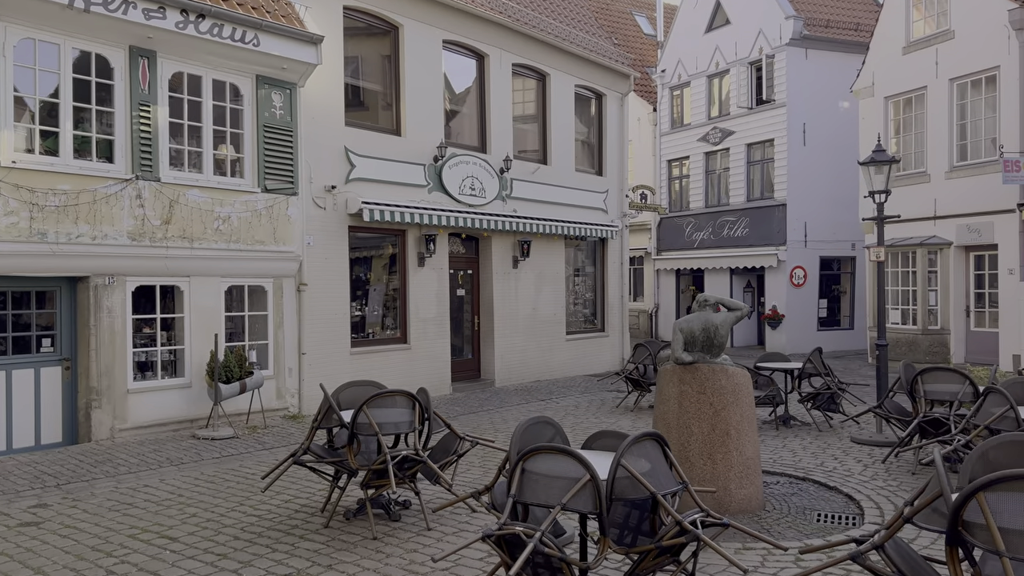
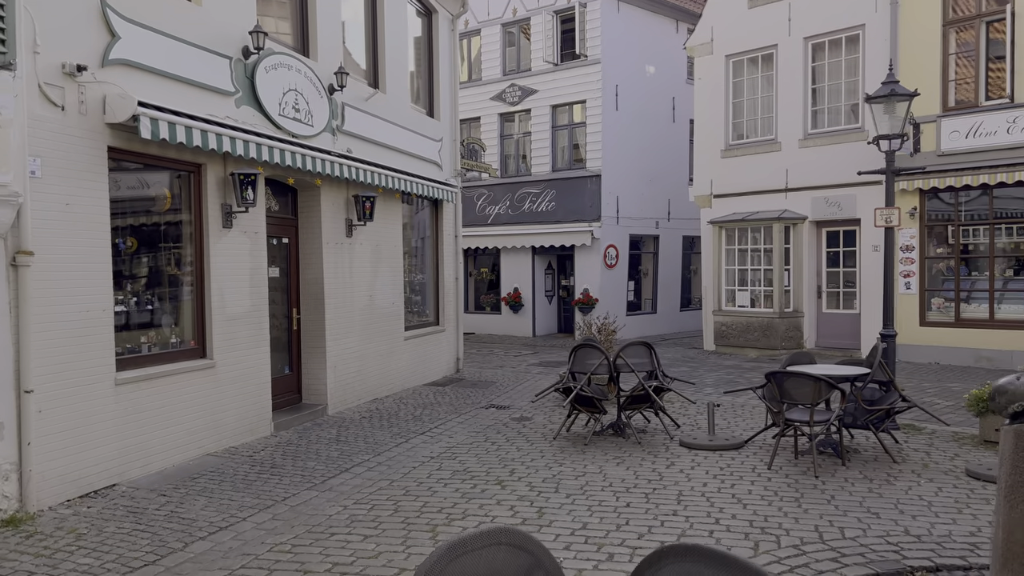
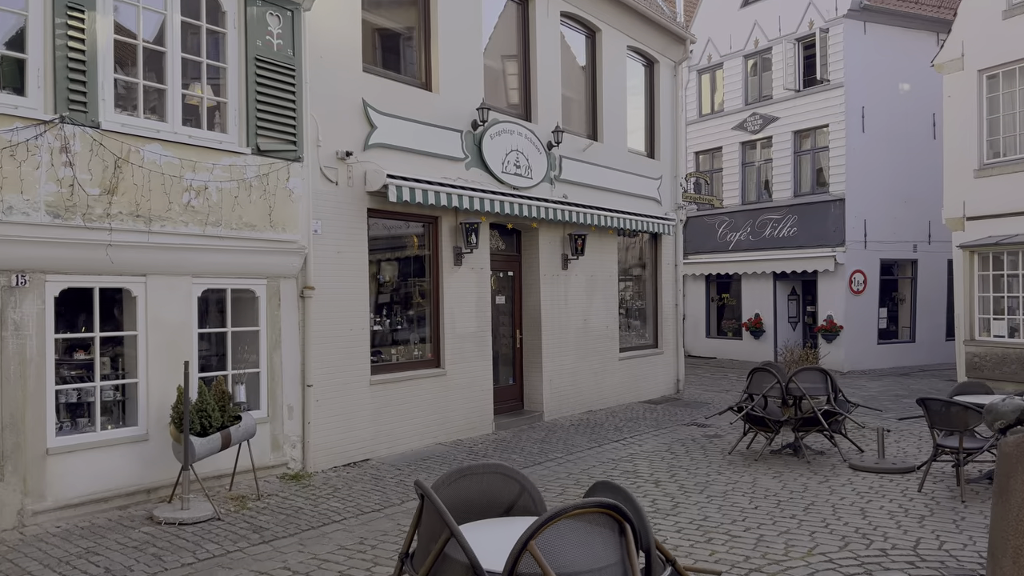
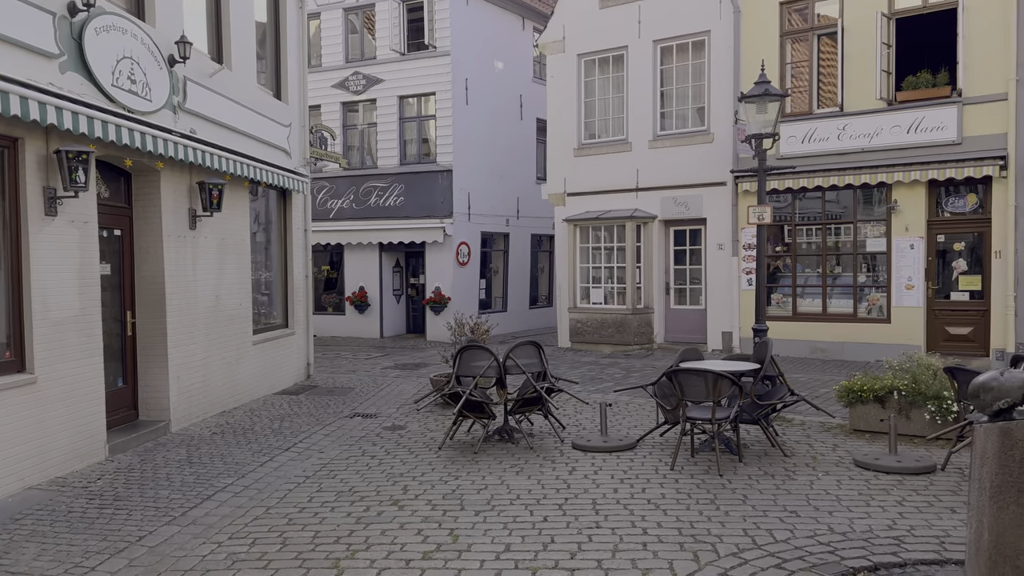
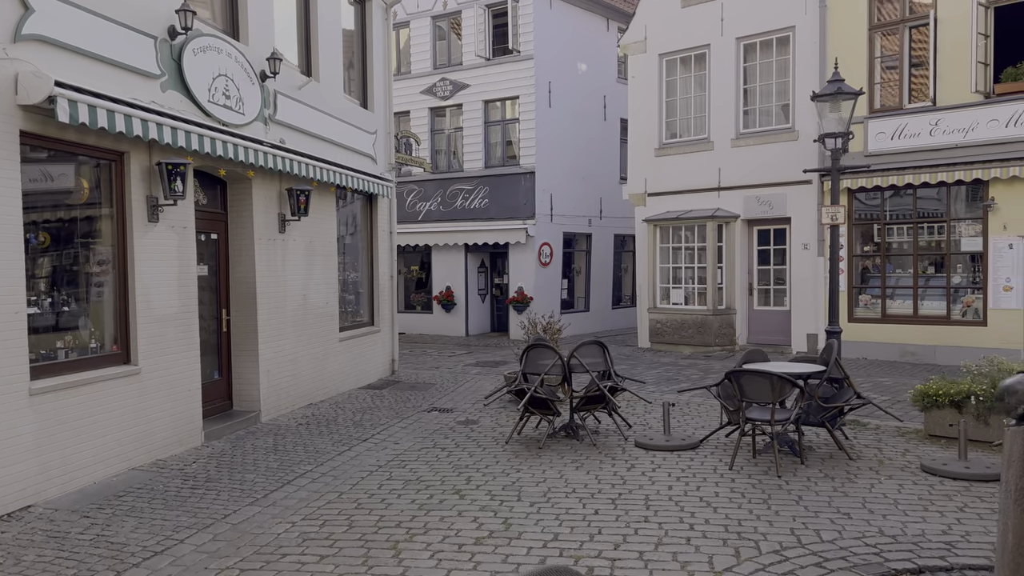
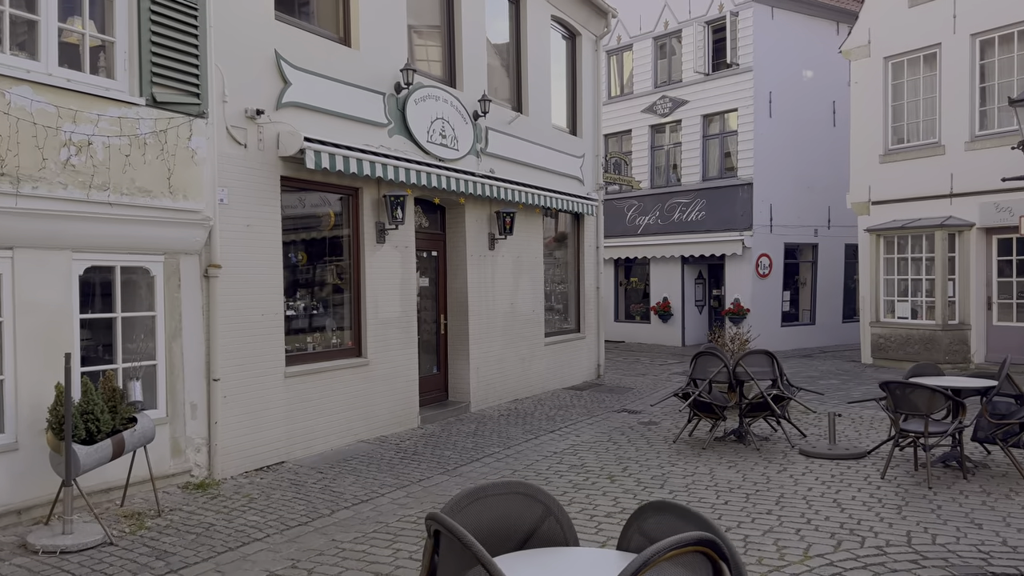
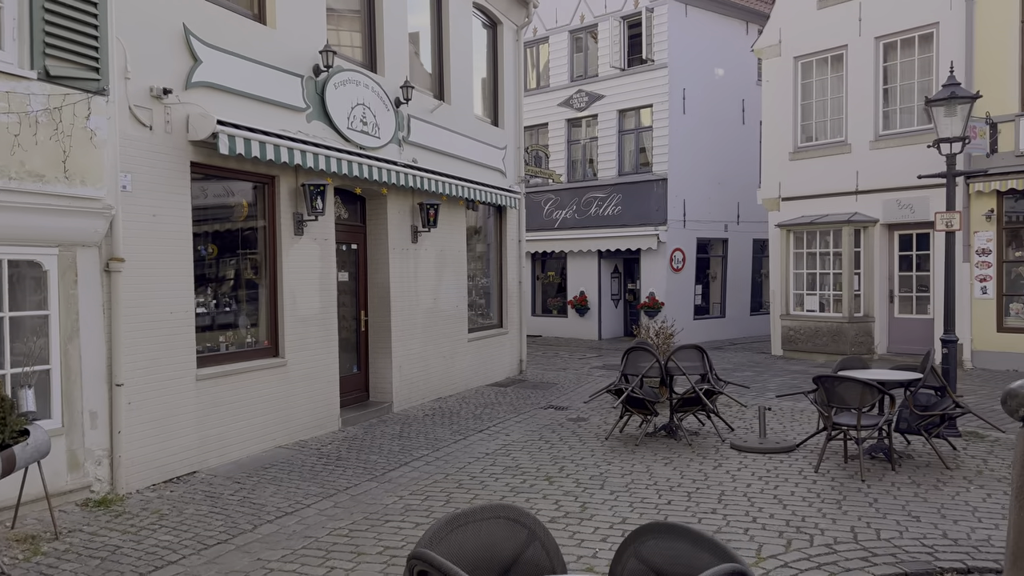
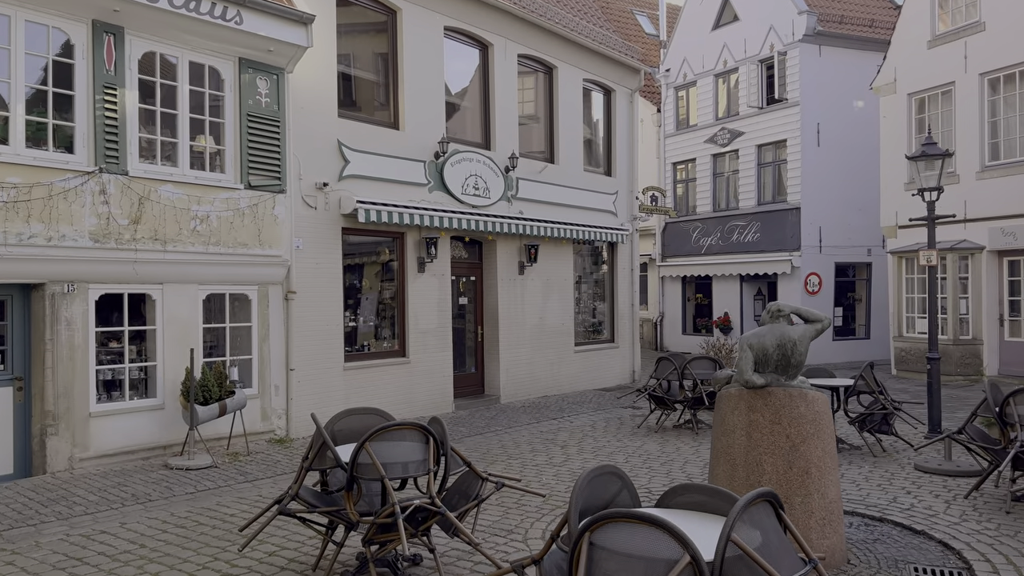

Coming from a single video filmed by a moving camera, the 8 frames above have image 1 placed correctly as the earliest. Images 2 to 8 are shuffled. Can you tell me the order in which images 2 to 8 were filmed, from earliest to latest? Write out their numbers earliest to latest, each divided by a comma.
8, 3, 6, 7, 2, 5, 4
